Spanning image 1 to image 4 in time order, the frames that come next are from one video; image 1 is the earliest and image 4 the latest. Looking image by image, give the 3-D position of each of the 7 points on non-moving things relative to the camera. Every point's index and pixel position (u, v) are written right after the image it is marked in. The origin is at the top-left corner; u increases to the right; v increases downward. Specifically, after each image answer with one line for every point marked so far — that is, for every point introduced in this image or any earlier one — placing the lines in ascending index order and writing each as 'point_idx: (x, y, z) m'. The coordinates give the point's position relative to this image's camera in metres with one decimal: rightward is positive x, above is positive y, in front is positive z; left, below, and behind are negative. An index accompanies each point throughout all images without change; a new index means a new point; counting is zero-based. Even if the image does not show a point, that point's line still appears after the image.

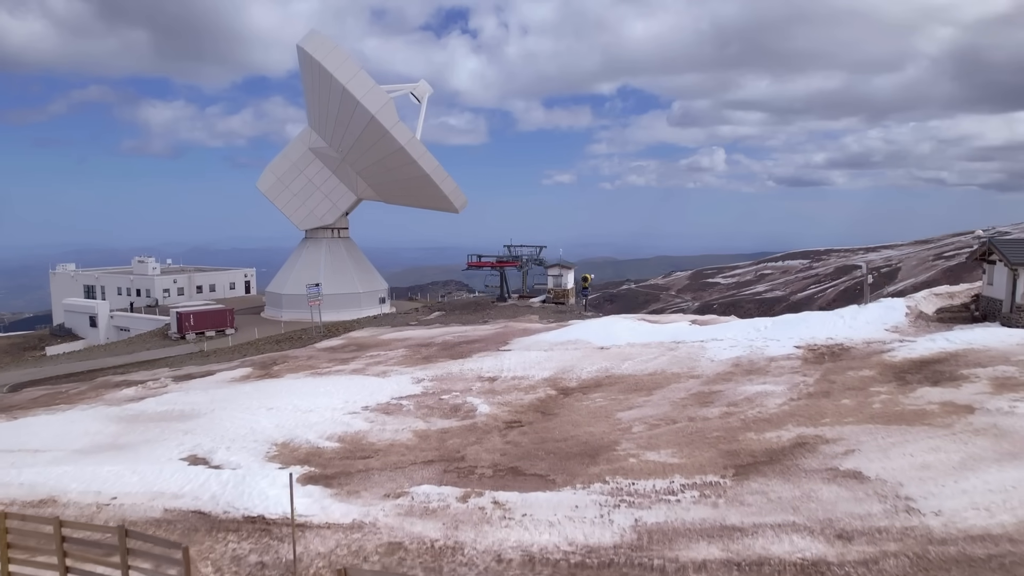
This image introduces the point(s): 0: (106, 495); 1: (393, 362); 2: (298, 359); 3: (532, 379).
0: (-9.3, -4.7, +8.4) m
1: (-5.3, -3.3, +16.4) m
2: (-11.2, -3.8, +19.3) m
3: (+0.7, -3.2, +12.8) m
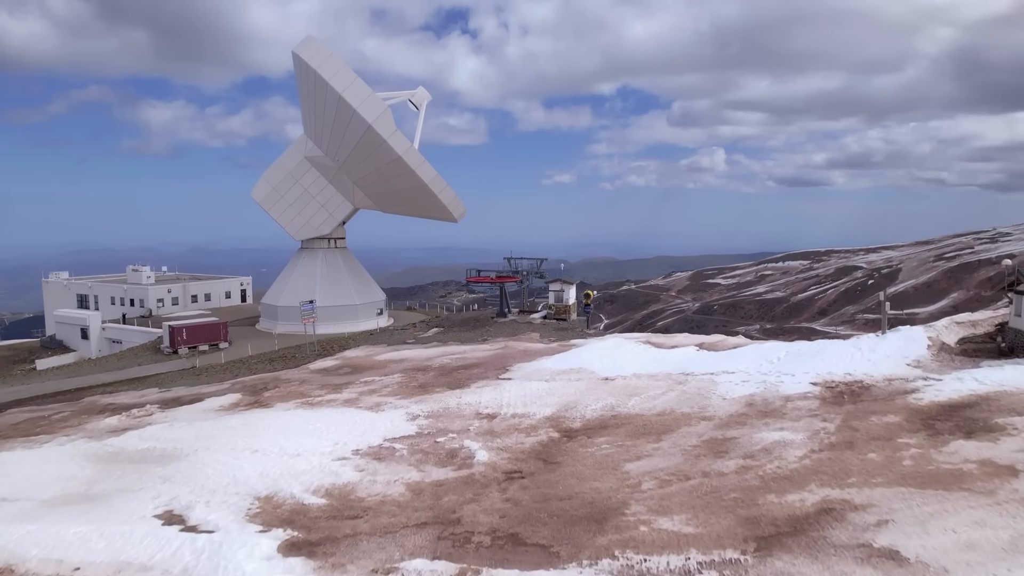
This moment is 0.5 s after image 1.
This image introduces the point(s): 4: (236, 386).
0: (-9.3, -5.8, +7.7) m
1: (-5.3, -4.4, +15.7) m
2: (-11.2, -4.8, +18.6) m
3: (+0.7, -4.3, +12.1) m
4: (-14.6, -5.2, +19.4) m
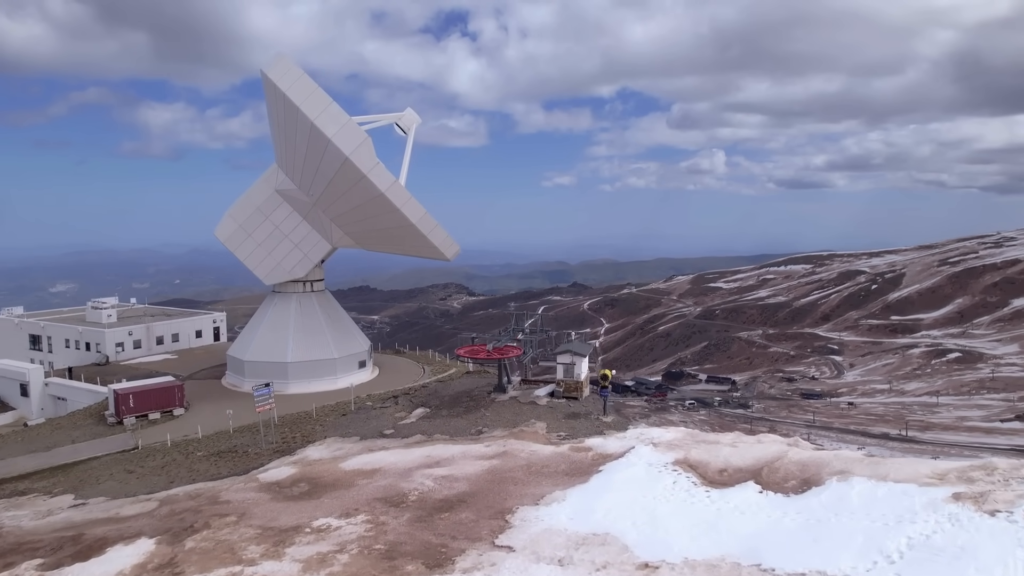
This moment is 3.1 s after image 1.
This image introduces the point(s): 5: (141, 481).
0: (-9.3, -9.9, +3.4) m
1: (-5.3, -8.5, +11.4) m
2: (-11.2, -8.9, +14.4) m
3: (+0.7, -8.3, +7.8) m
4: (-14.5, -9.3, +15.1) m
5: (-18.5, -9.7, +18.4) m
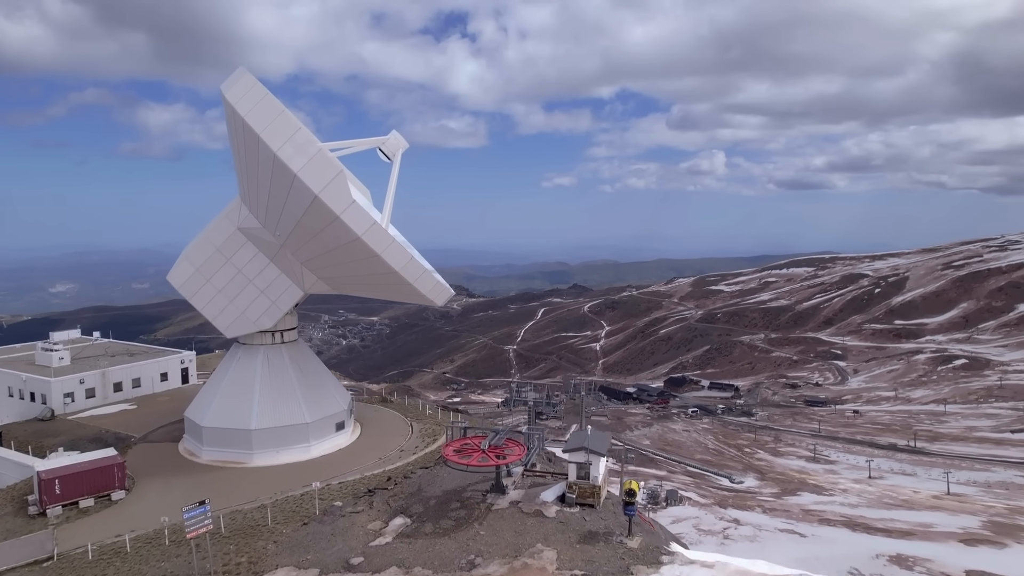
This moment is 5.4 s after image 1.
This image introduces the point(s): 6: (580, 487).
0: (-9.2, -13.5, -0.7) m
1: (-5.2, -12.2, +7.3) m
2: (-11.2, -12.6, +10.2) m
3: (+0.7, -12.0, +3.7) m
4: (-14.5, -13.0, +11.0) m
5: (-18.5, -13.4, +14.3) m
6: (+3.1, -9.1, +17.2) m
